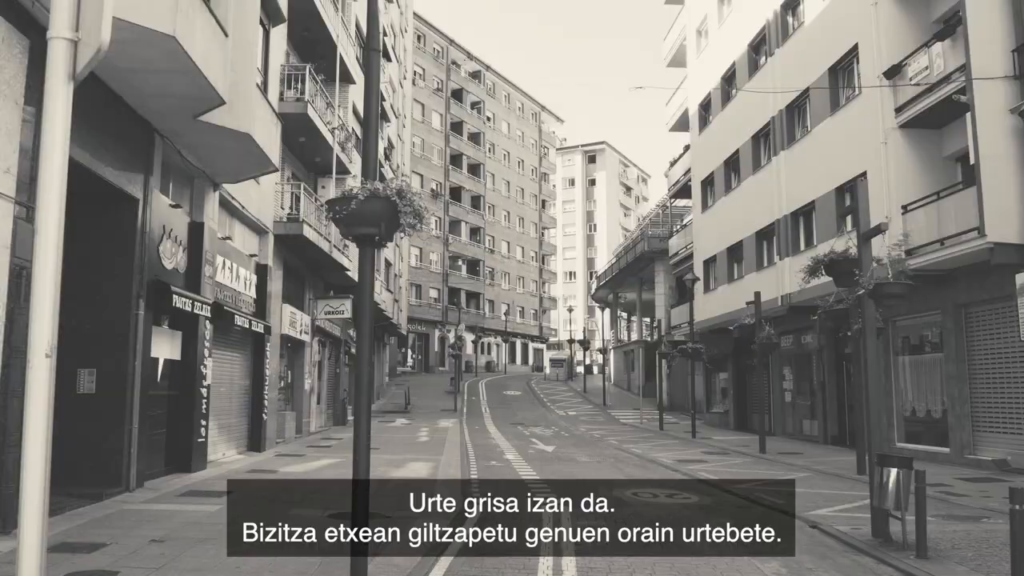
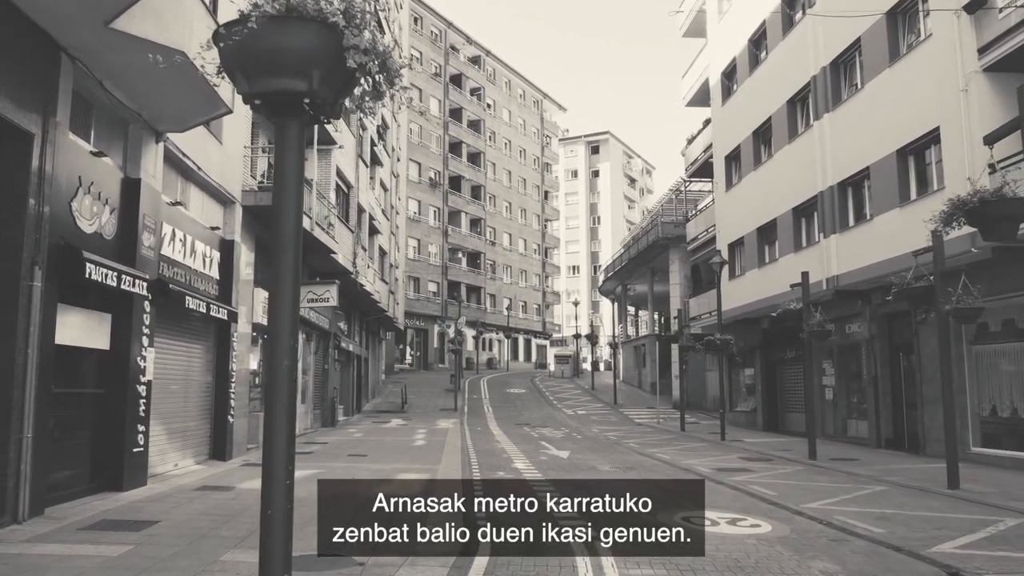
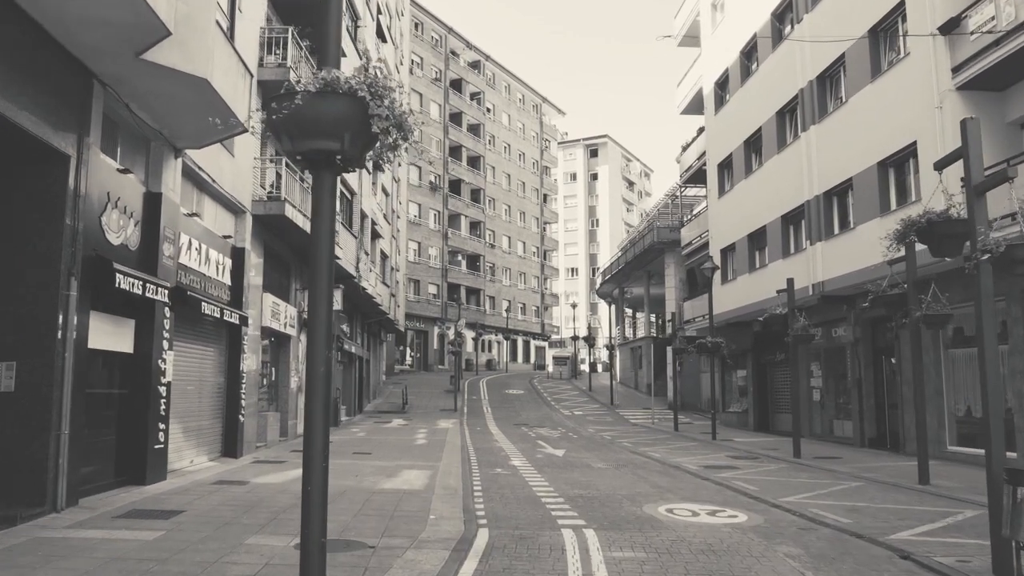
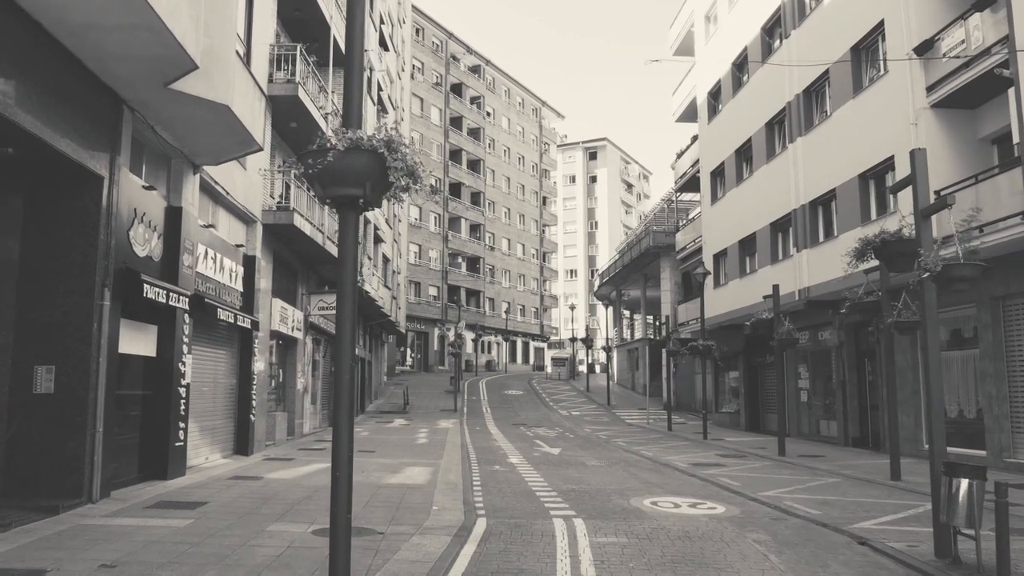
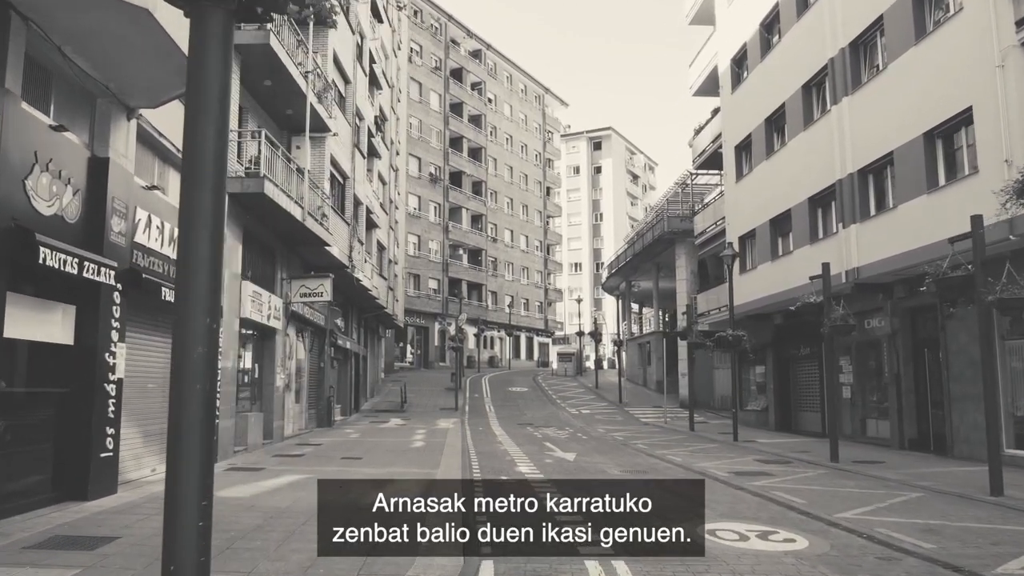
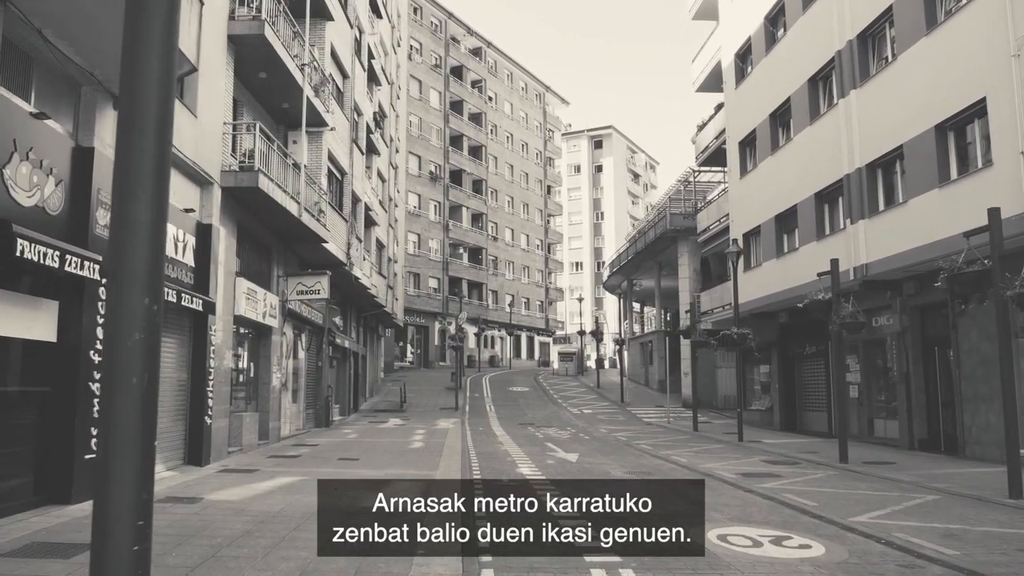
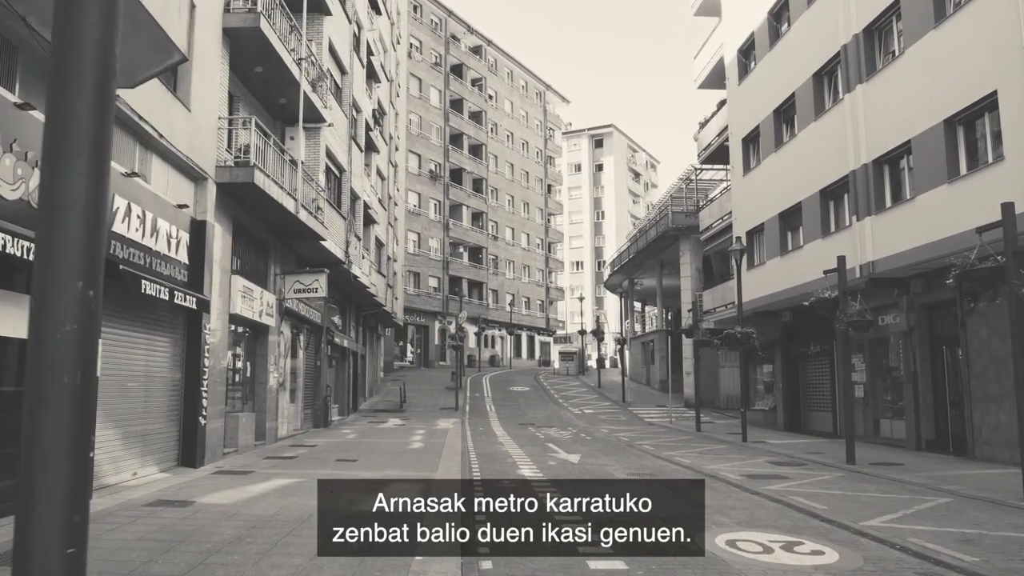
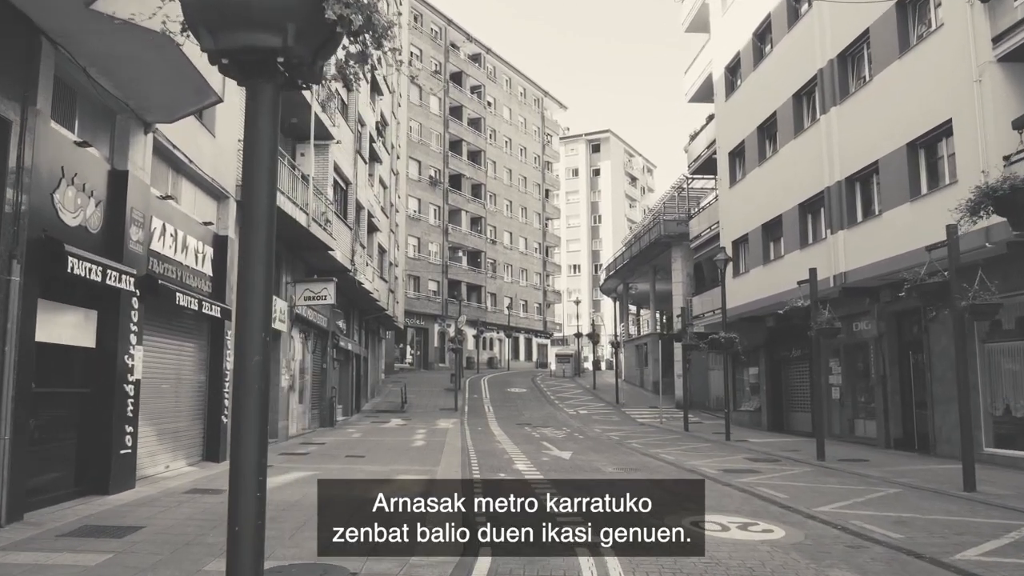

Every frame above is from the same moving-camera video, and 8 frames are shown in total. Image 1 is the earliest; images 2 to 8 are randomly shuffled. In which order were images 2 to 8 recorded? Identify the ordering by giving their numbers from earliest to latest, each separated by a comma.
4, 3, 2, 8, 5, 6, 7
